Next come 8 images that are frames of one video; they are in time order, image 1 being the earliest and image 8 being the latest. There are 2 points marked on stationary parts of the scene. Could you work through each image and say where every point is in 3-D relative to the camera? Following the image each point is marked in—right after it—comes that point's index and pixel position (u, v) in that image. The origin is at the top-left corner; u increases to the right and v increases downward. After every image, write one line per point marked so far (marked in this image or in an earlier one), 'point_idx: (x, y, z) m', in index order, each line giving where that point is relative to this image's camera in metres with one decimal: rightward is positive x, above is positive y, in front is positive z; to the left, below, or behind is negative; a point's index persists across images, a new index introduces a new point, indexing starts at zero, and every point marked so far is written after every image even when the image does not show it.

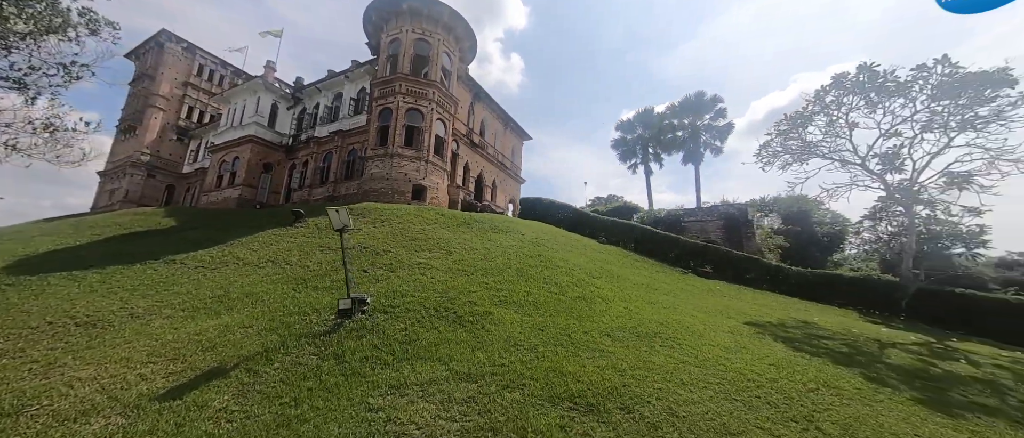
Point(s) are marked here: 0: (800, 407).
0: (+3.7, -2.4, +4.1) m
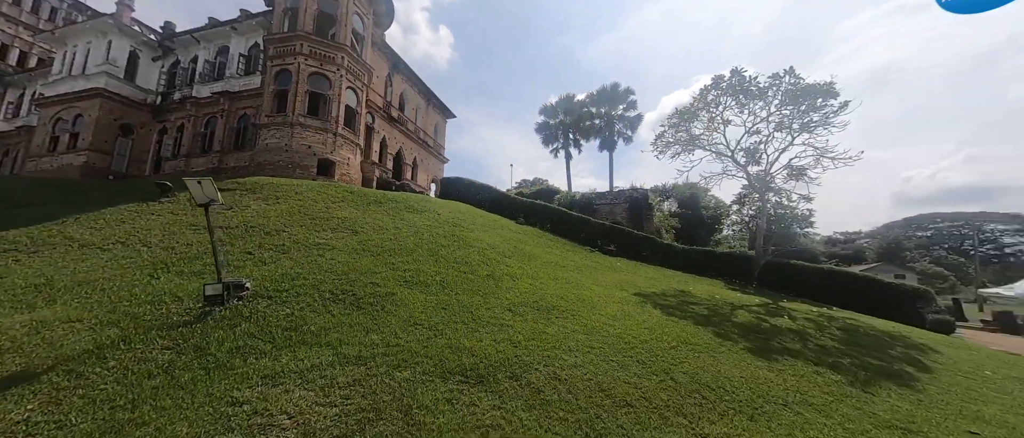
0: (+2.3, -2.1, +4.8) m
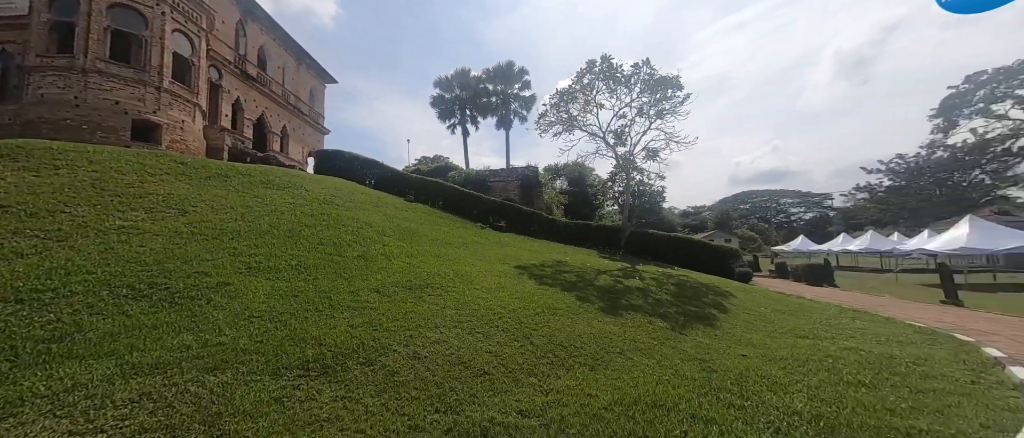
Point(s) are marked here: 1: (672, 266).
0: (+0.2, -1.7, +5.1) m
1: (+6.9, -2.0, +14.2) m
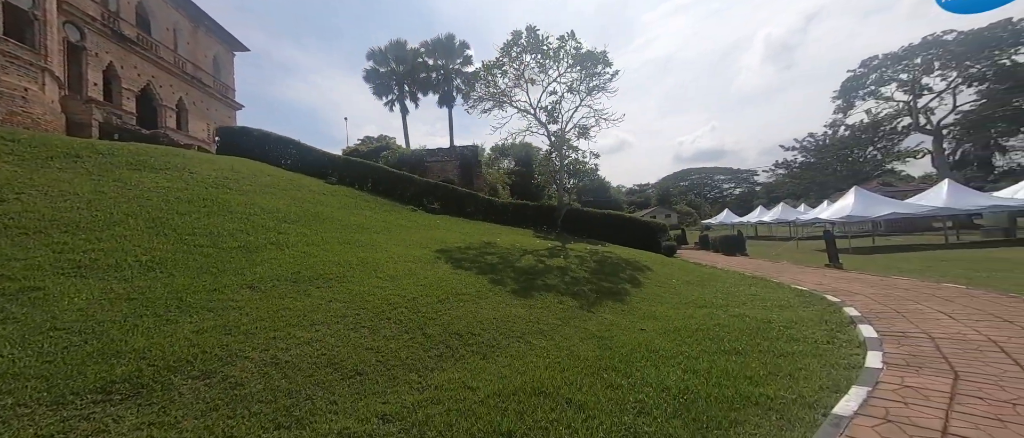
0: (-1.3, -1.4, +4.7) m
1: (+4.2, -1.0, +14.6) m
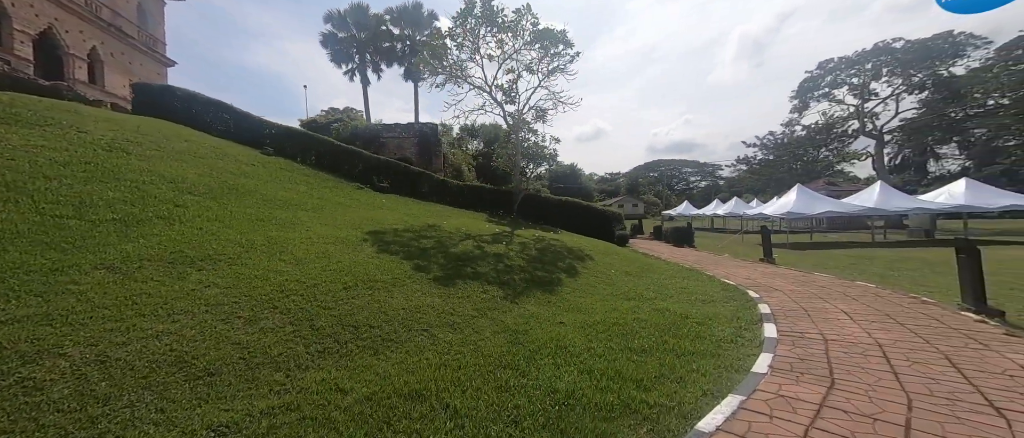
0: (-2.6, -1.1, +4.2) m
1: (+2.2, -0.4, +14.5) m
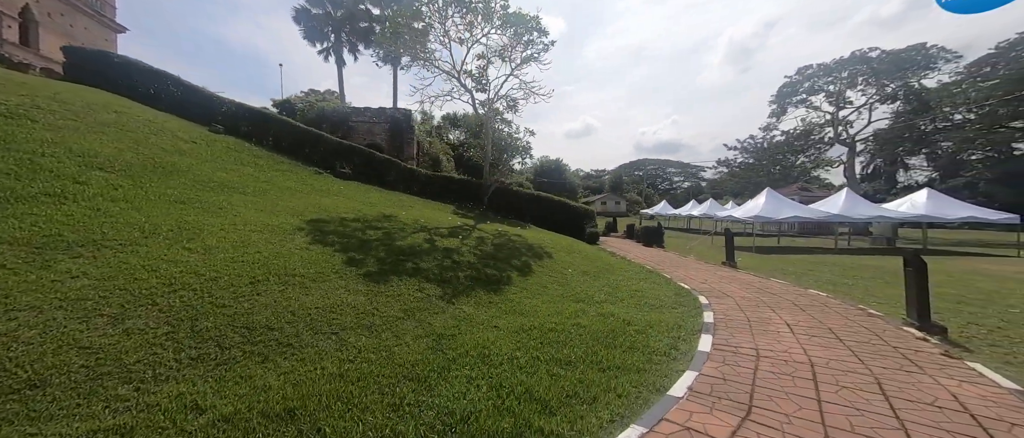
0: (-3.5, -1.0, +3.7) m
1: (+0.8, -0.2, +14.1) m
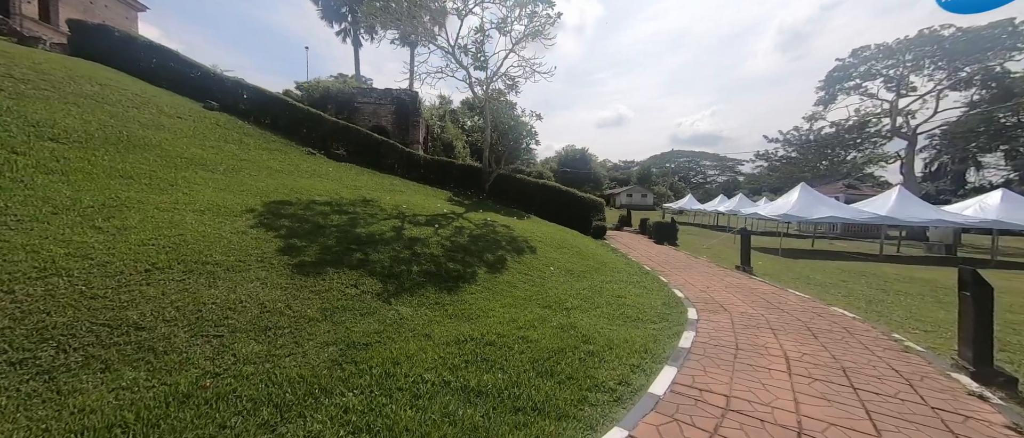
0: (-4.3, -0.7, +3.2) m
1: (+0.8, +0.2, +13.3) m
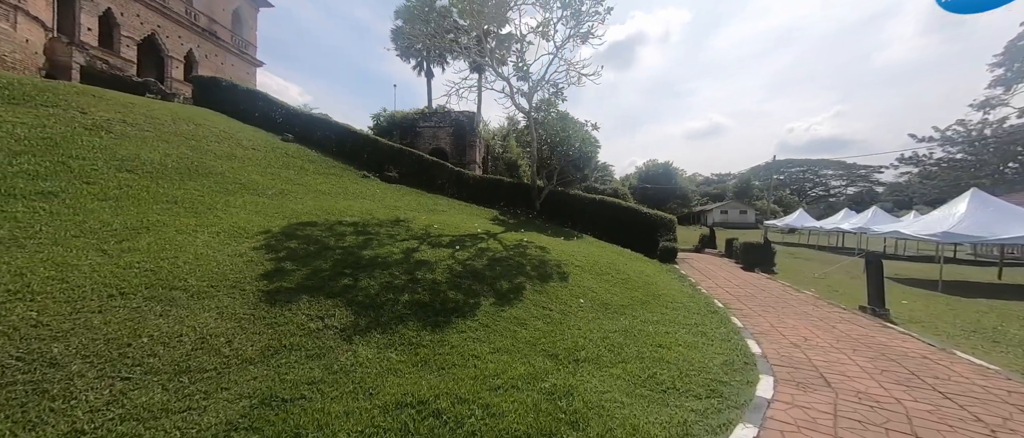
0: (-4.7, -1.0, +3.3) m
1: (+2.6, -0.5, +11.9) m
